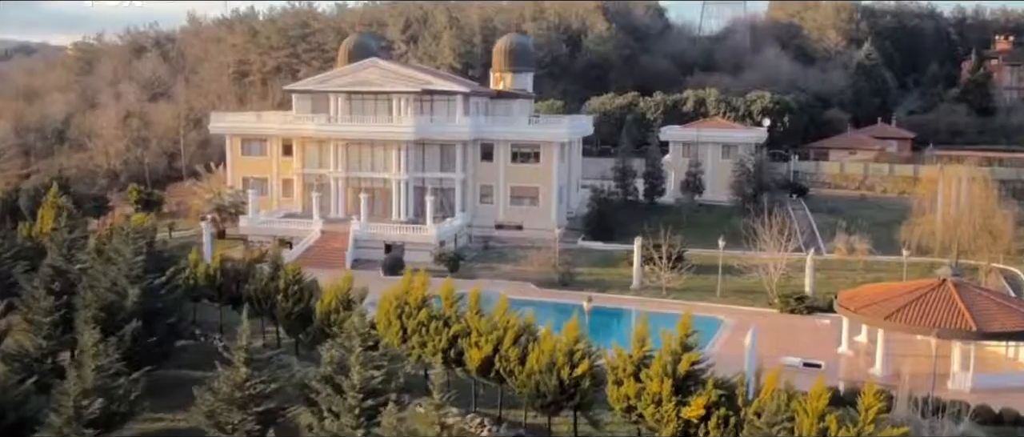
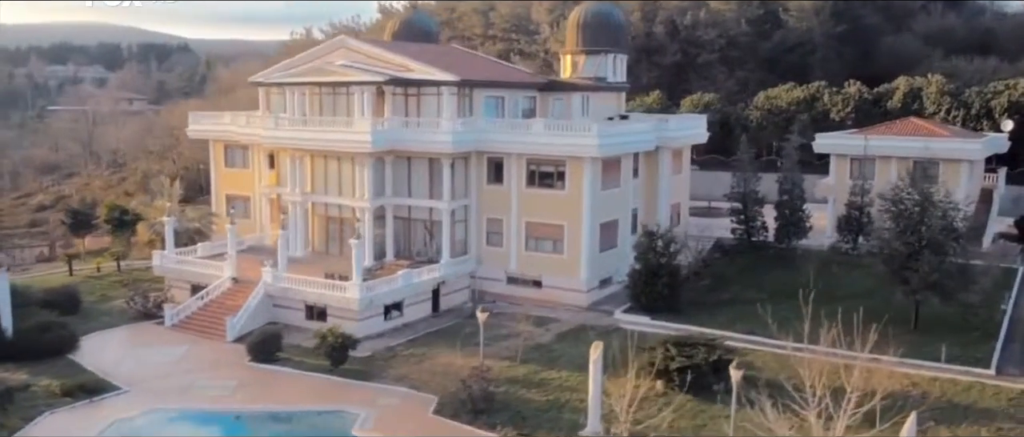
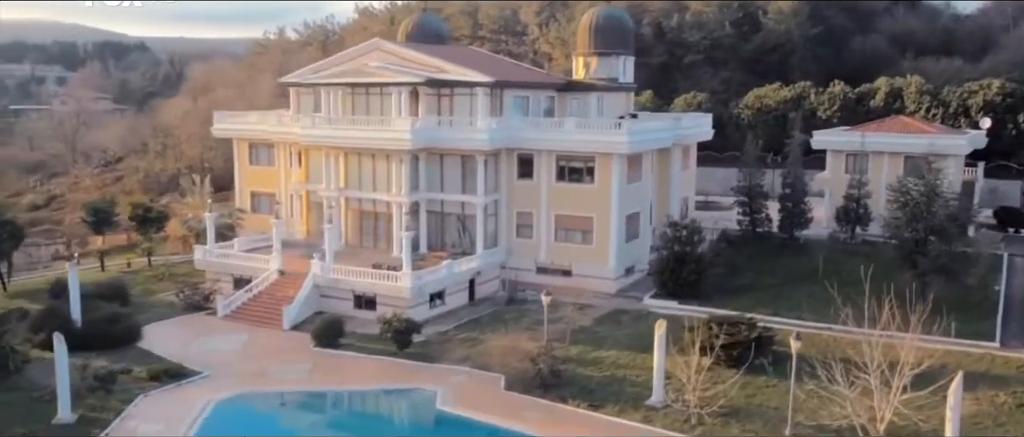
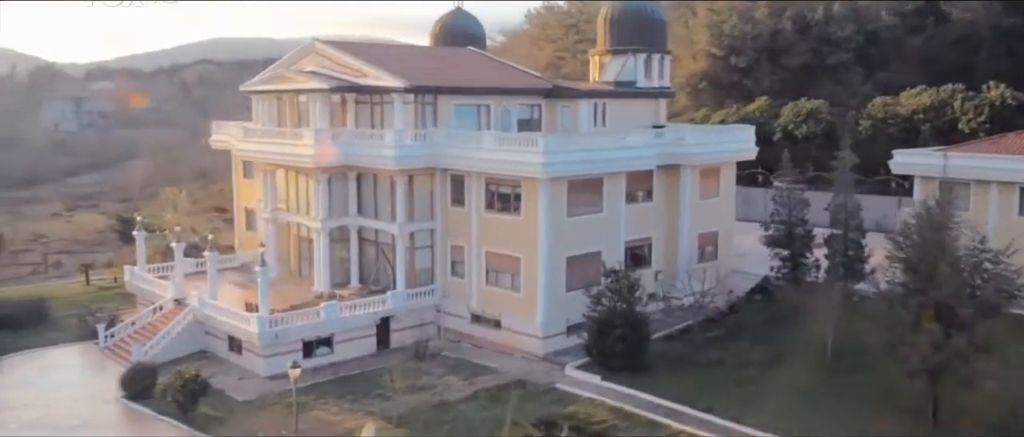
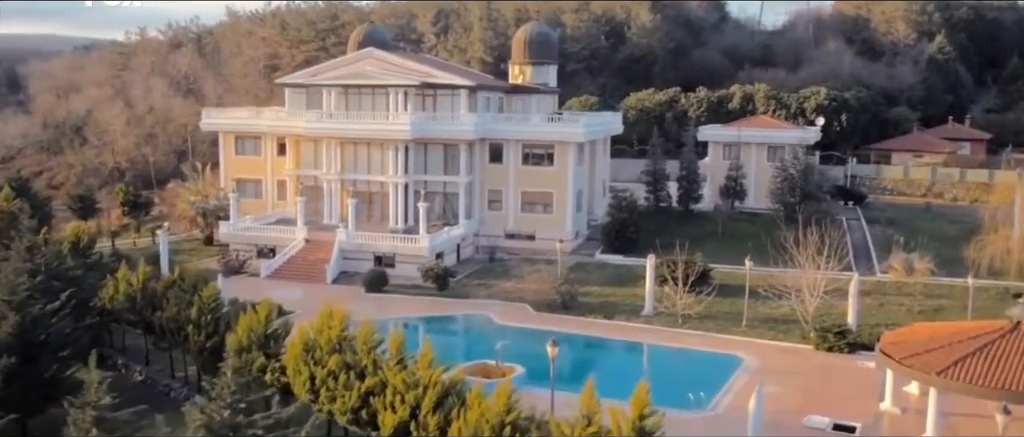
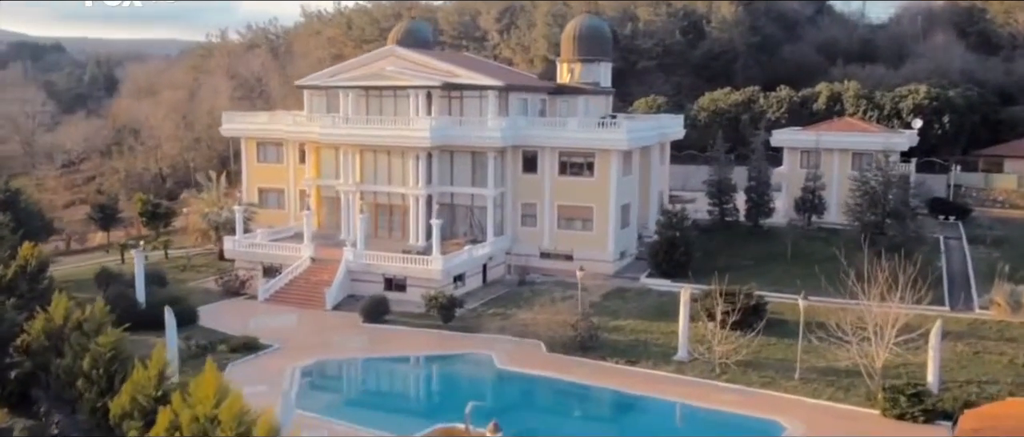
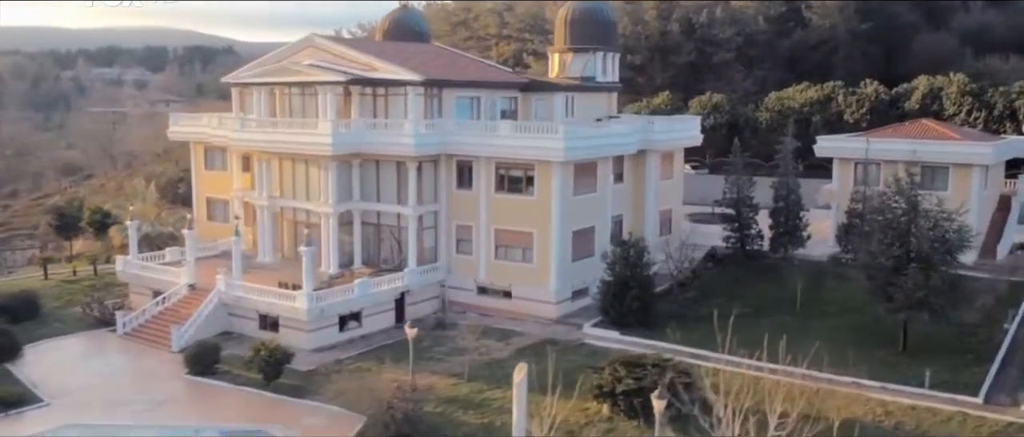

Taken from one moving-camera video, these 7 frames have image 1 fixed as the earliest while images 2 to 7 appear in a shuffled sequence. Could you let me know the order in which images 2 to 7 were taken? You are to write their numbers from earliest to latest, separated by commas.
5, 6, 3, 2, 7, 4
